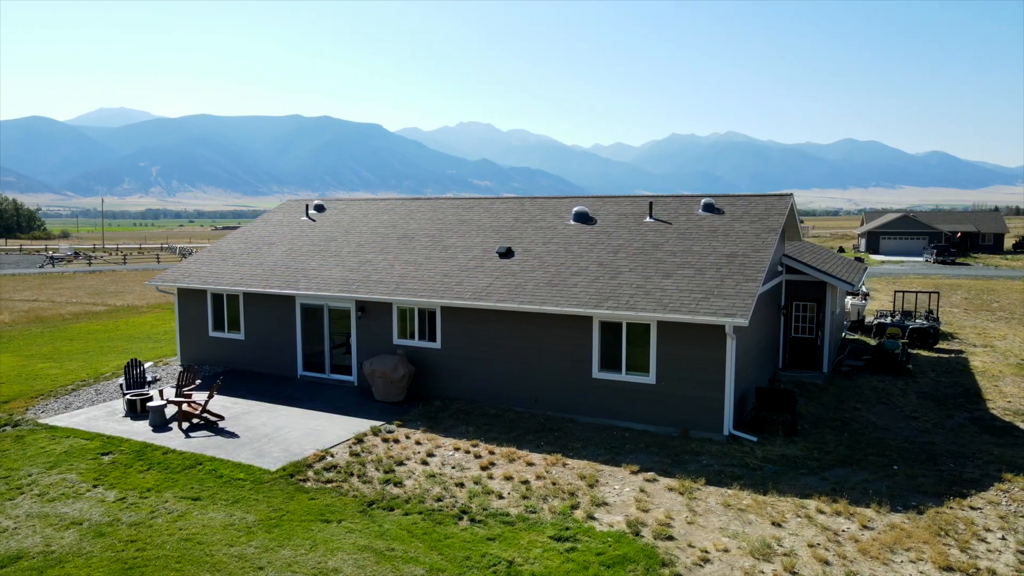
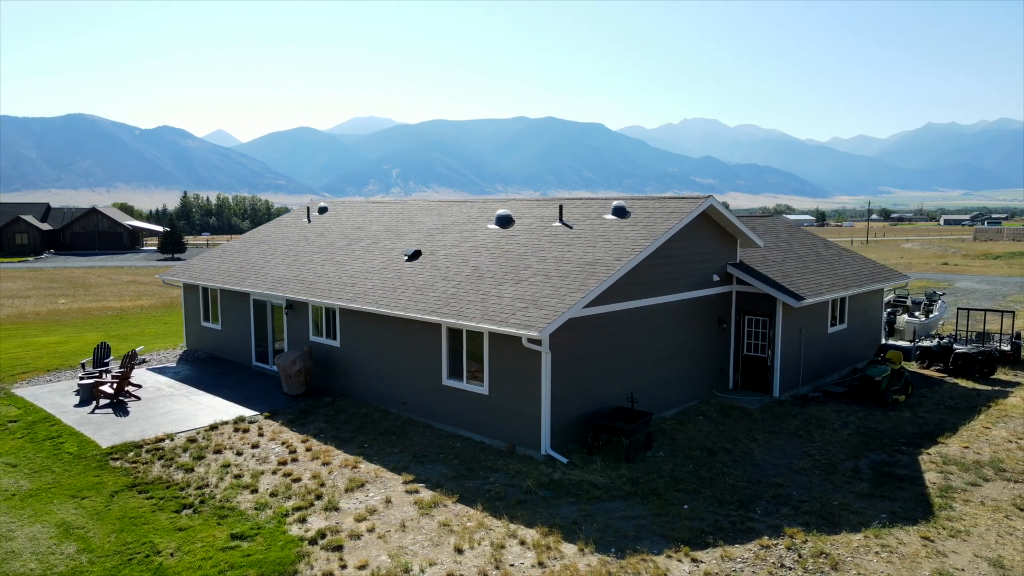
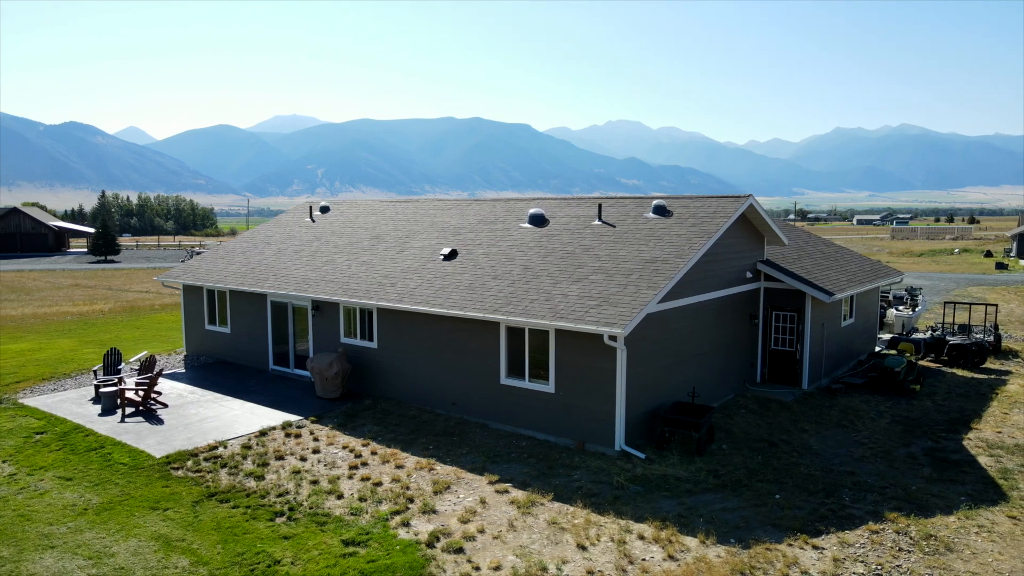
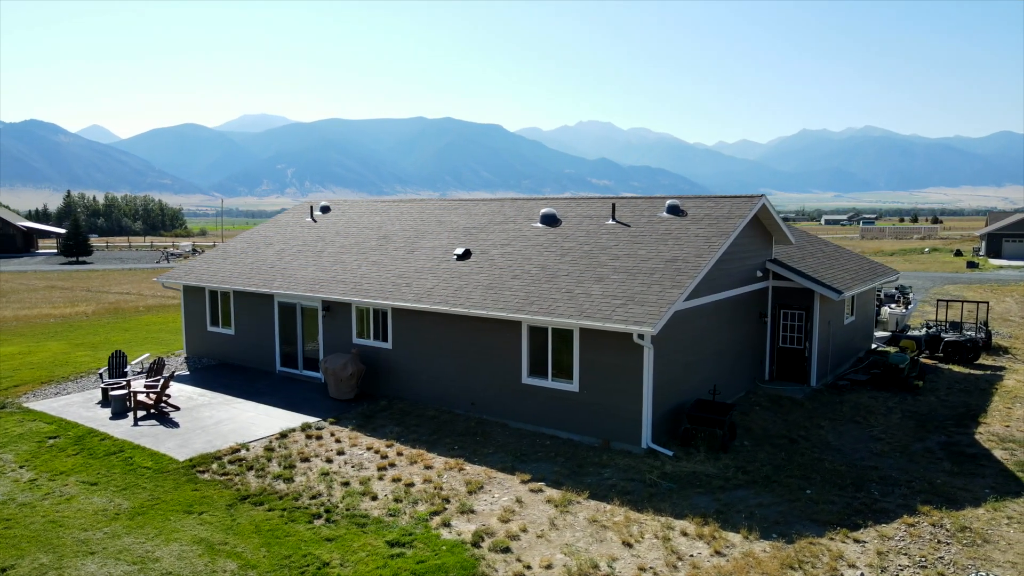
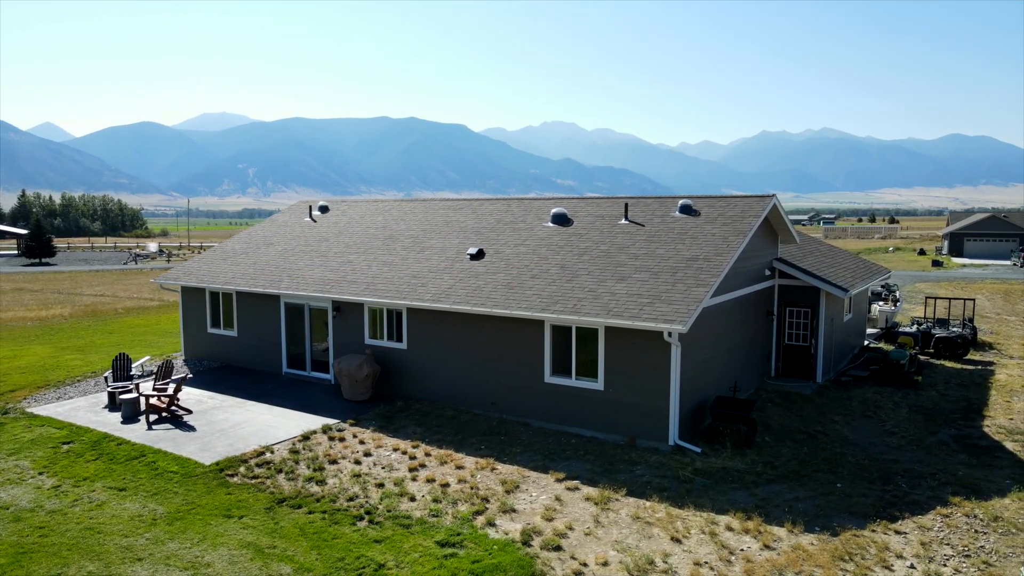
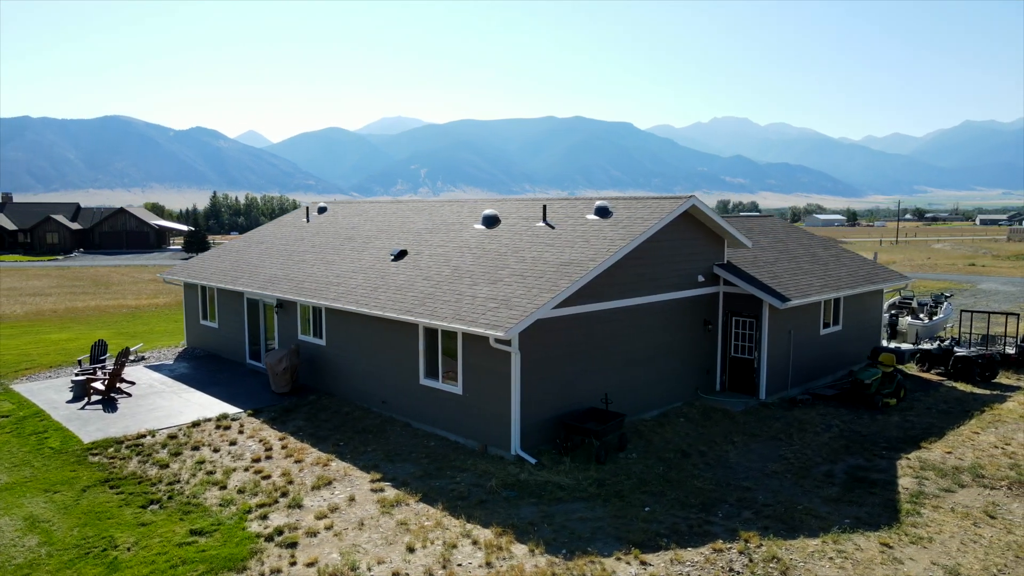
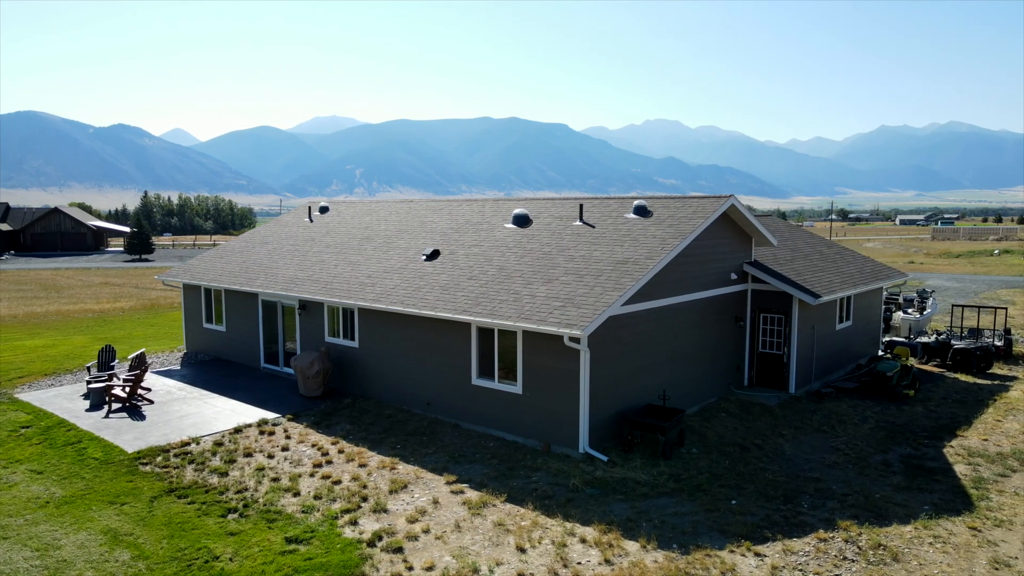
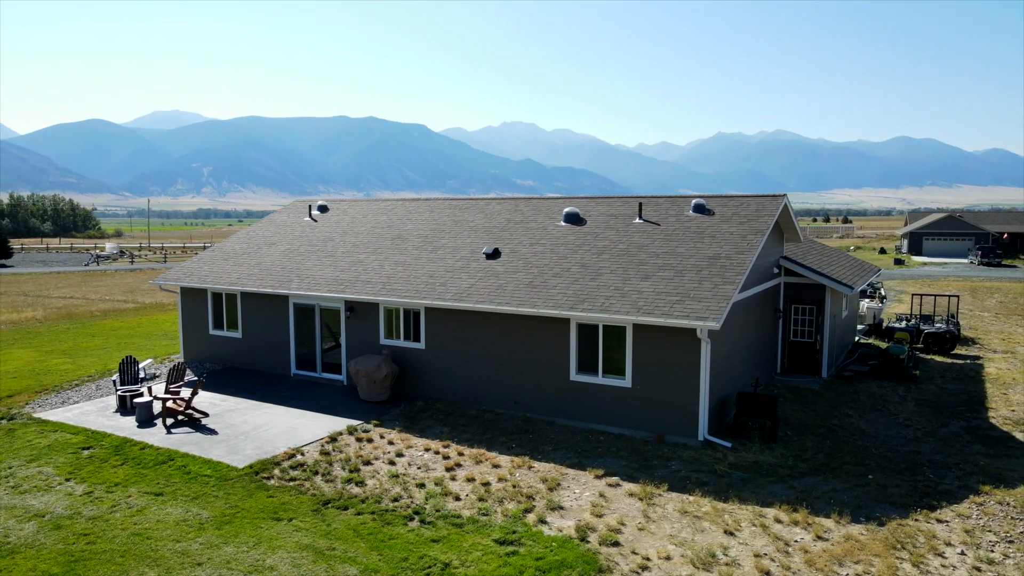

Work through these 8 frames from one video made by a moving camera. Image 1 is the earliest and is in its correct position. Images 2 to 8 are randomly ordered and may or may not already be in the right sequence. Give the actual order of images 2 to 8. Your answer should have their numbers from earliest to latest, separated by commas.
8, 5, 4, 3, 7, 2, 6
